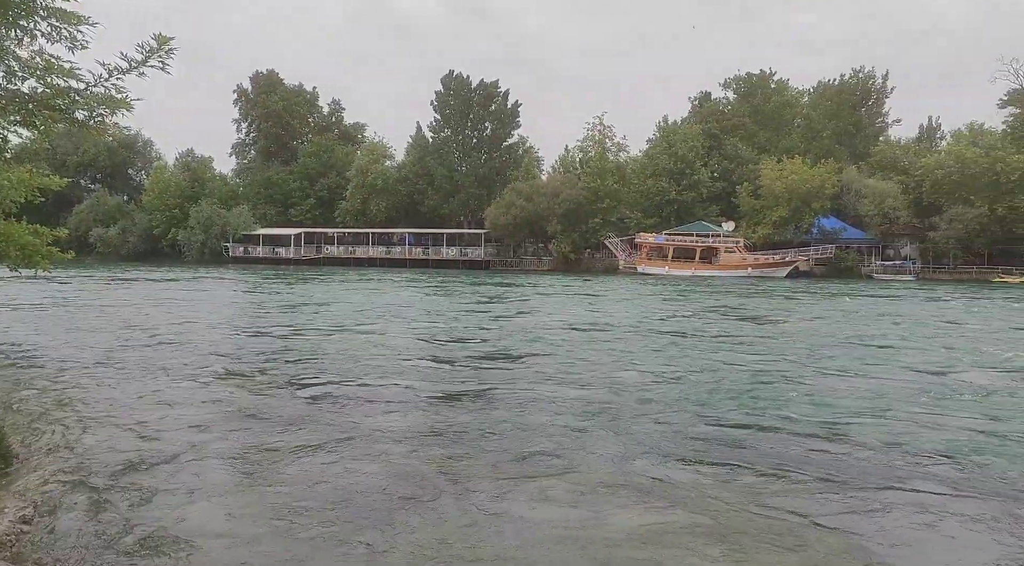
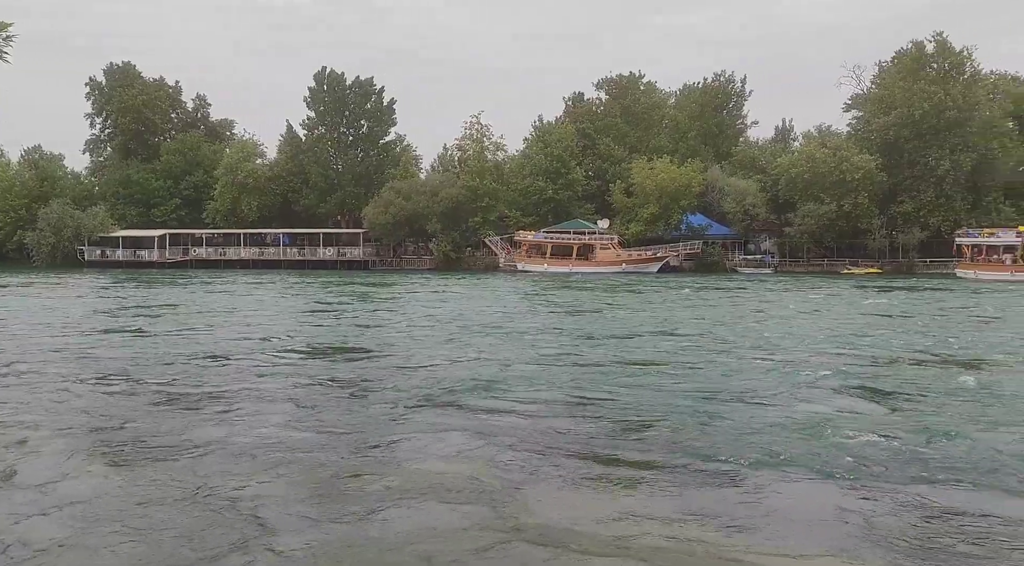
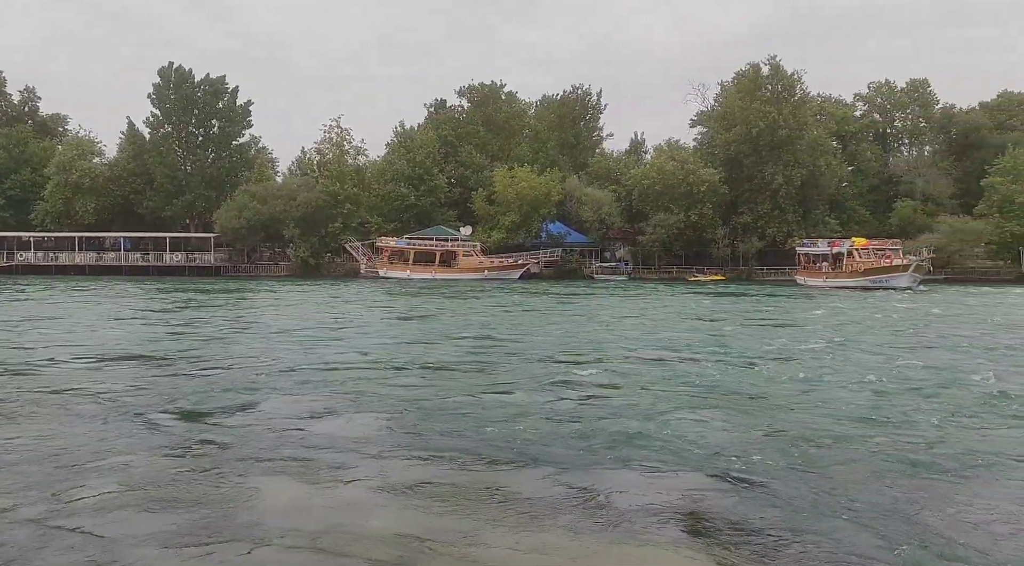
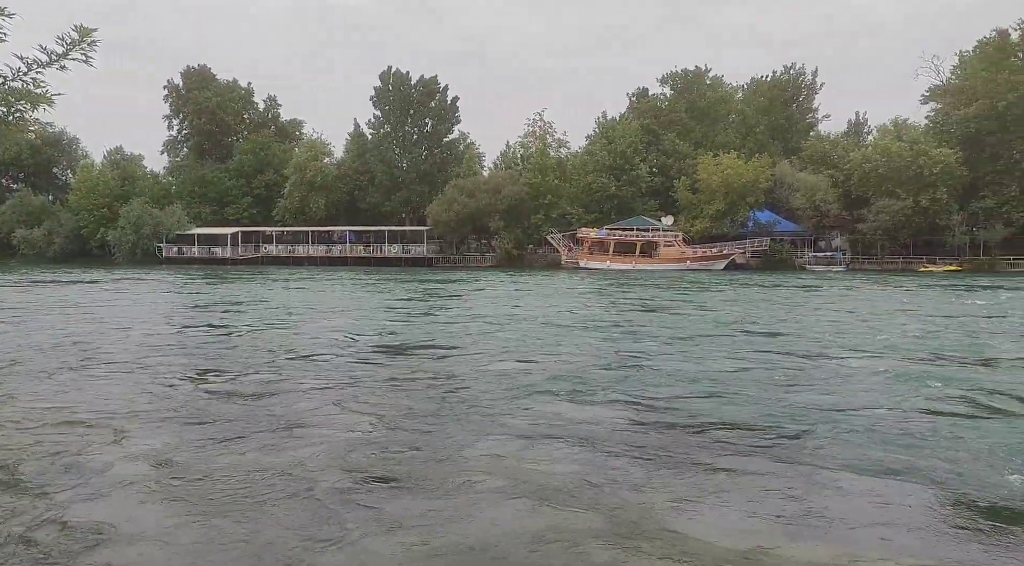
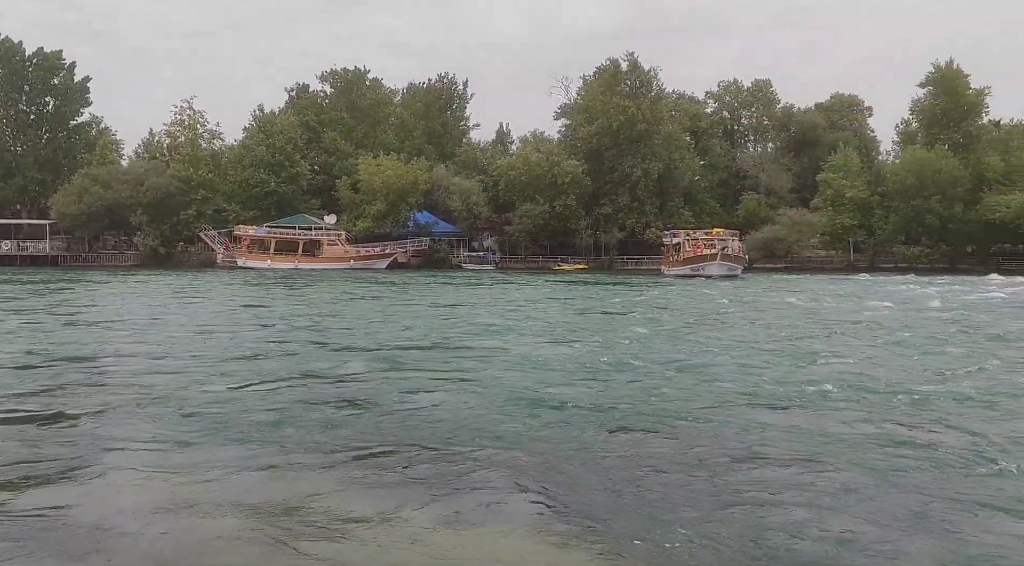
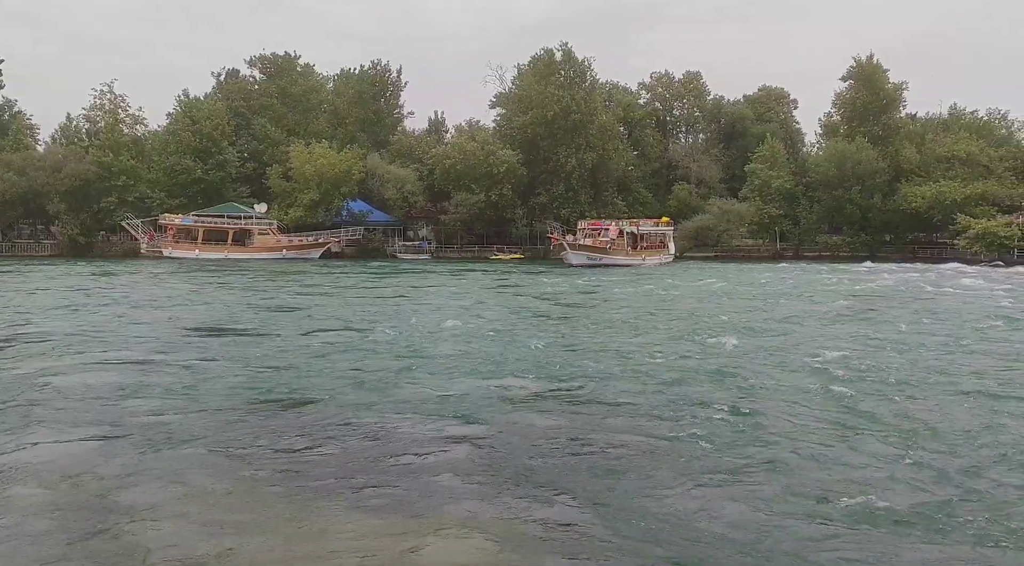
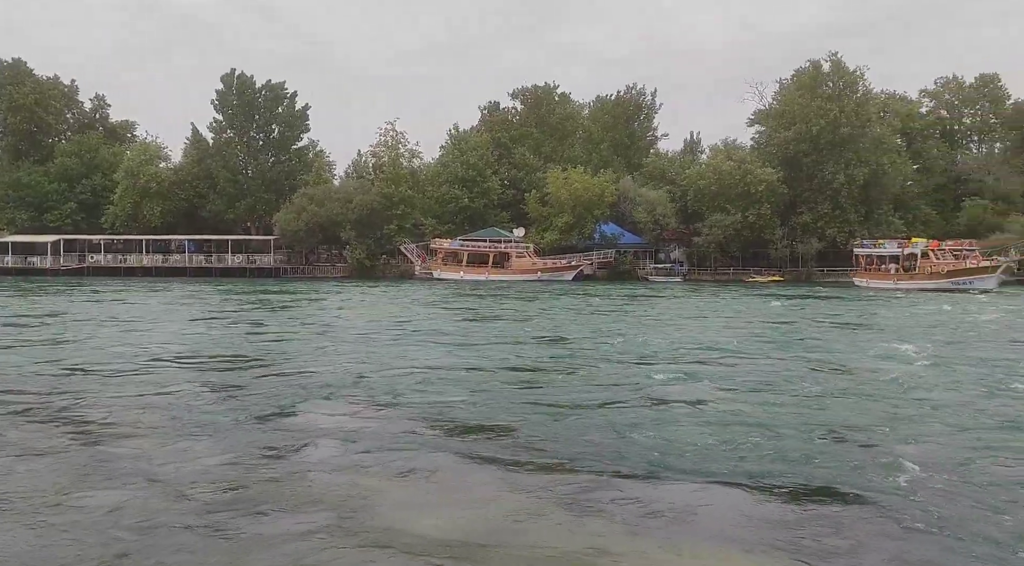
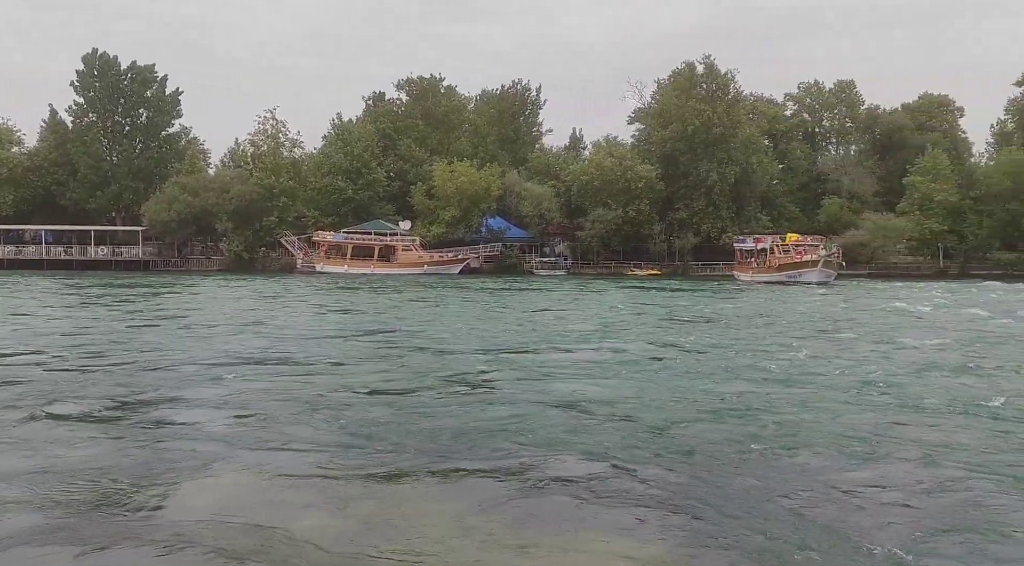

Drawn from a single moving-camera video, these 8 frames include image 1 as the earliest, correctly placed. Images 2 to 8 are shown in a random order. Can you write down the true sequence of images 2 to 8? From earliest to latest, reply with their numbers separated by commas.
4, 2, 7, 3, 8, 5, 6
